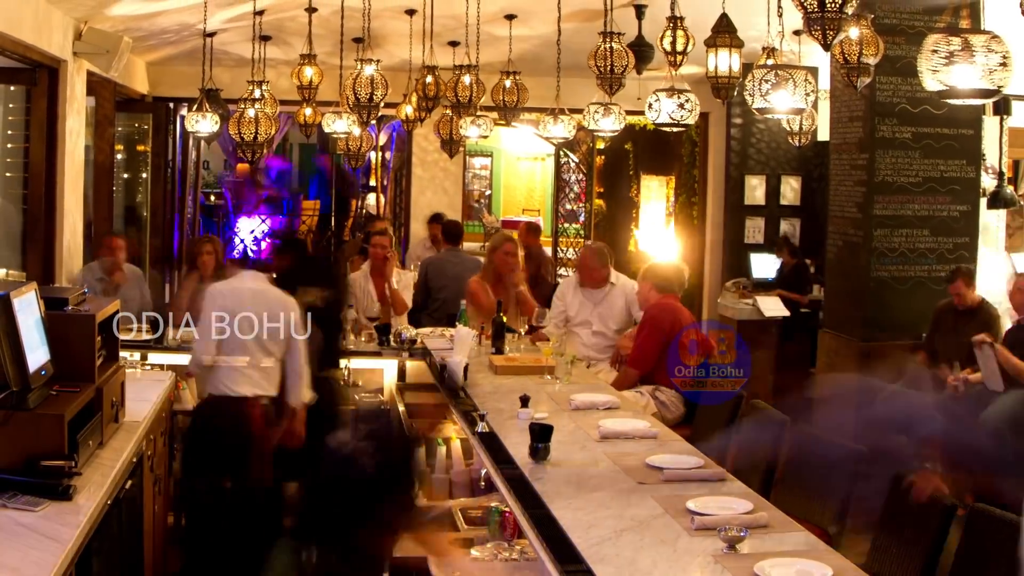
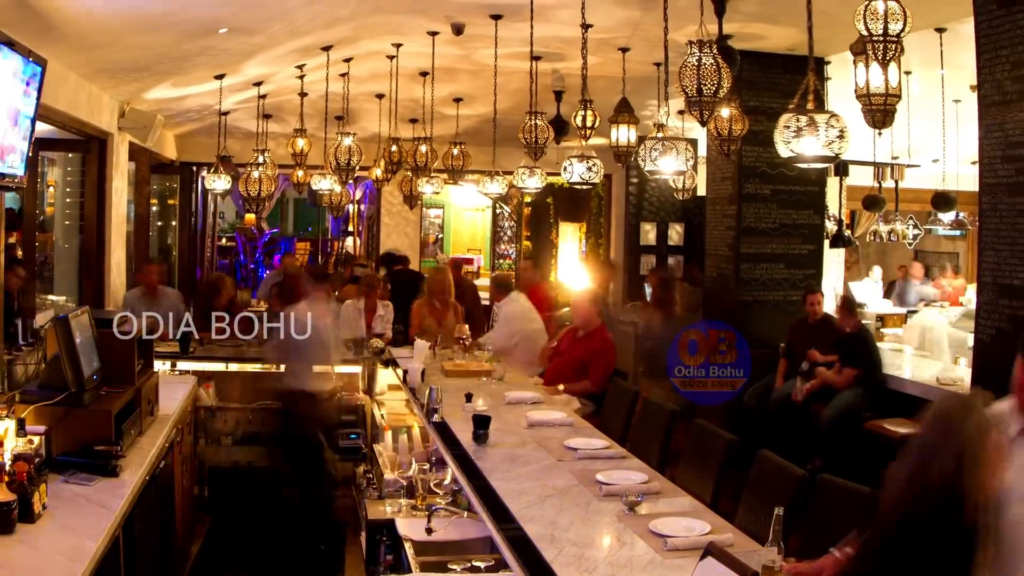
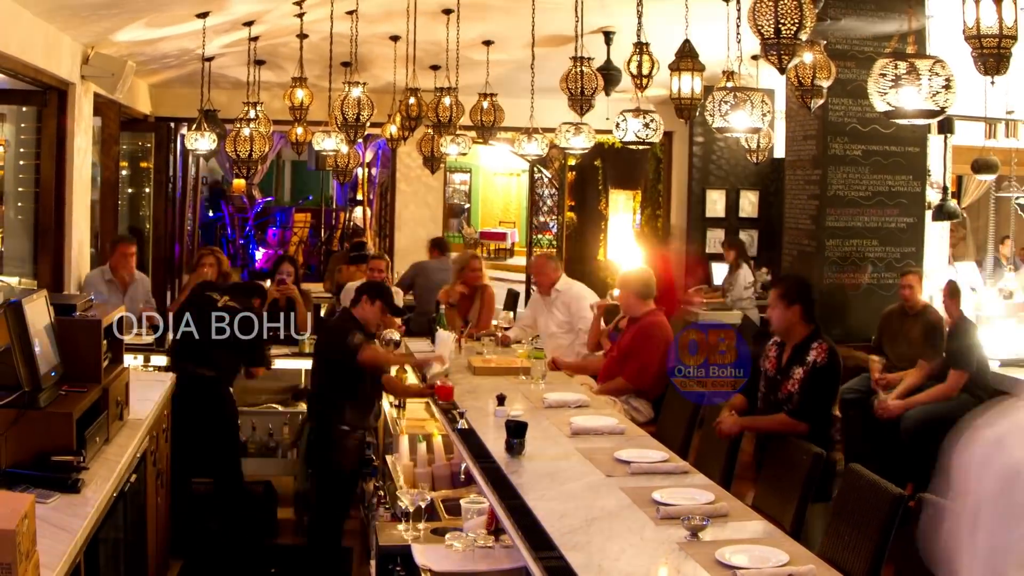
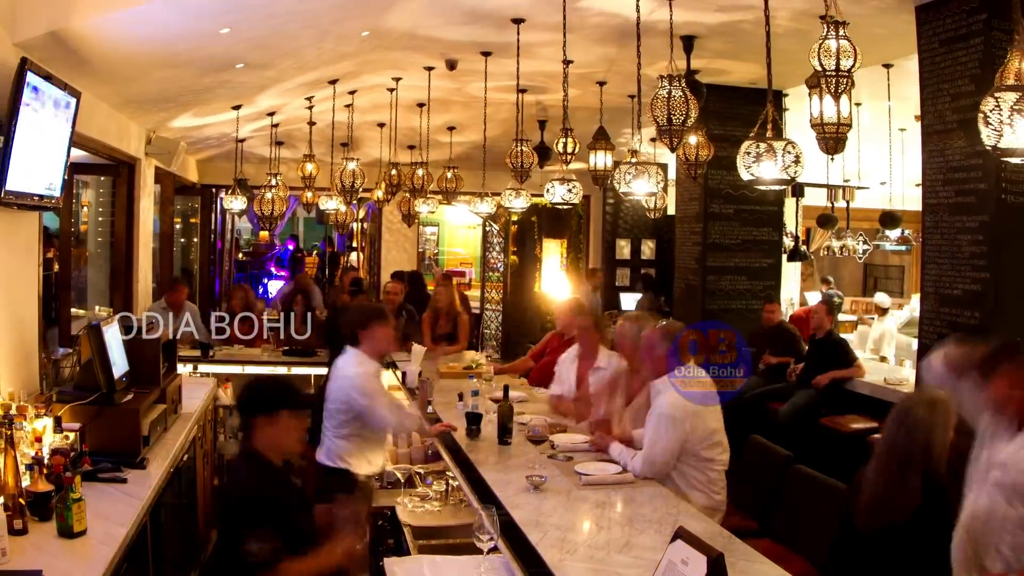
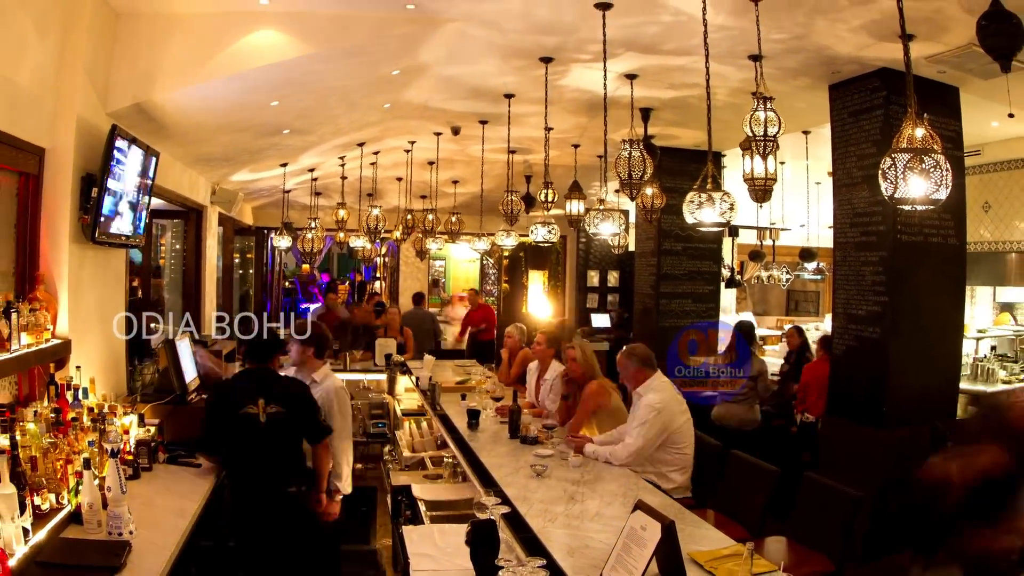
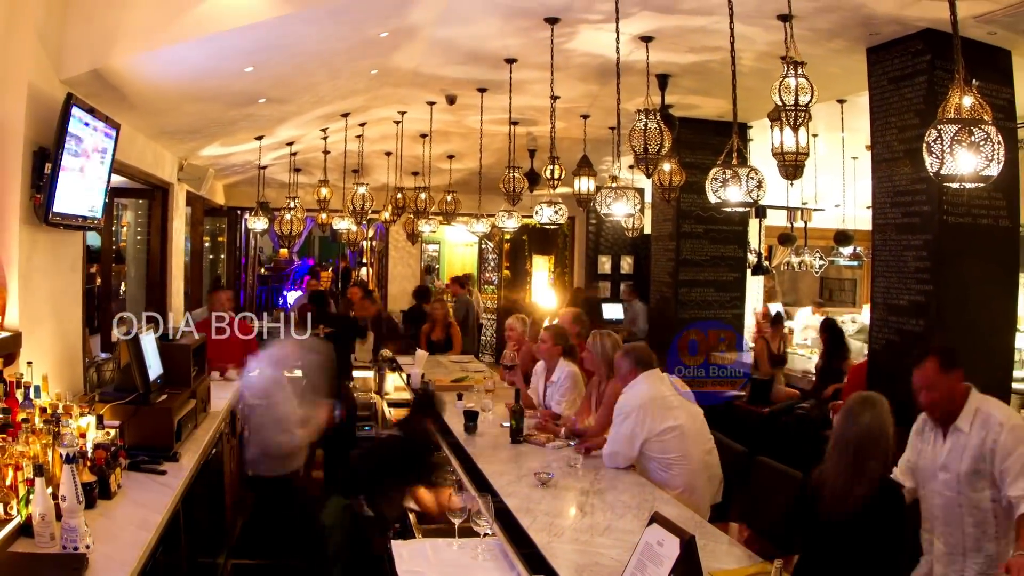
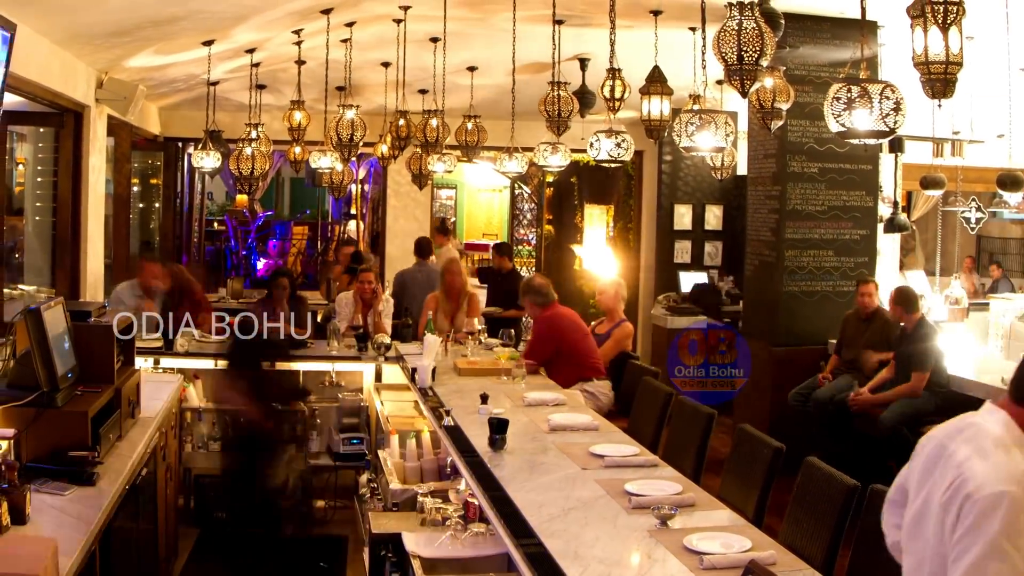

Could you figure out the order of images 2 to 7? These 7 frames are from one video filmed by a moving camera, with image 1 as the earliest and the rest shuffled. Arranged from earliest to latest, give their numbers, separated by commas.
3, 7, 2, 4, 6, 5
